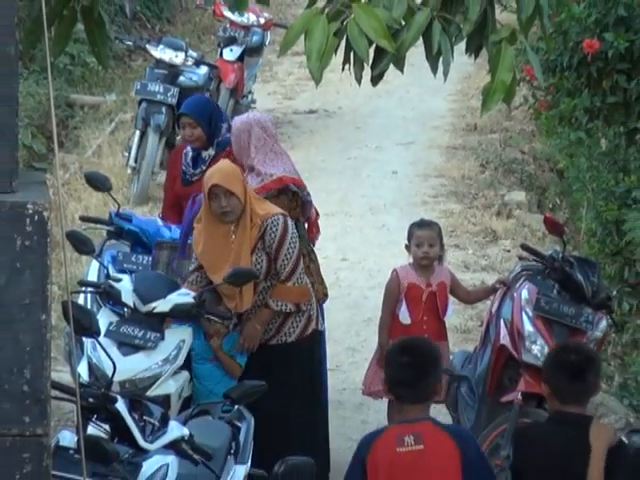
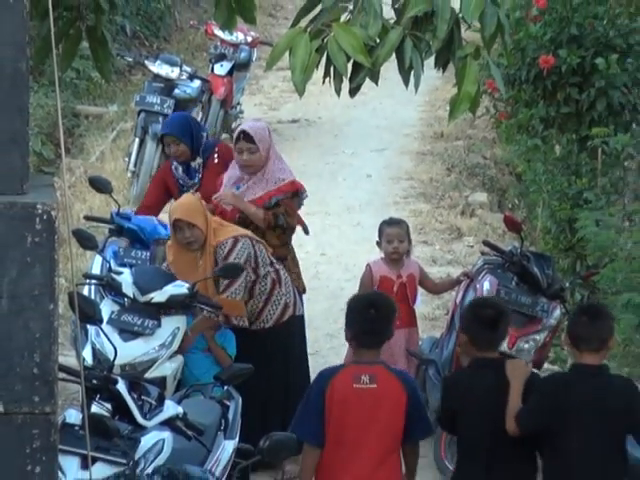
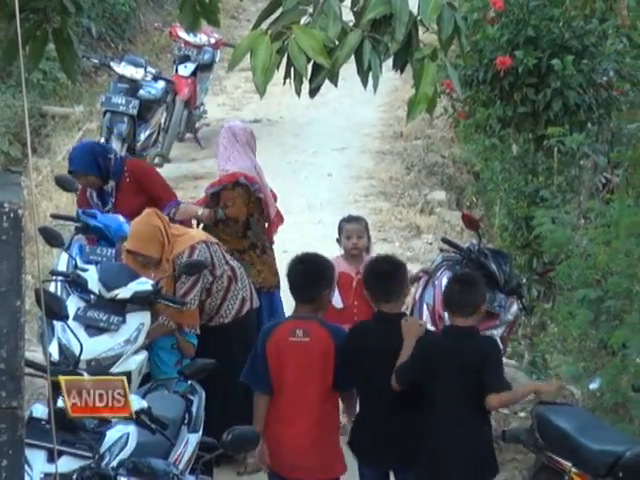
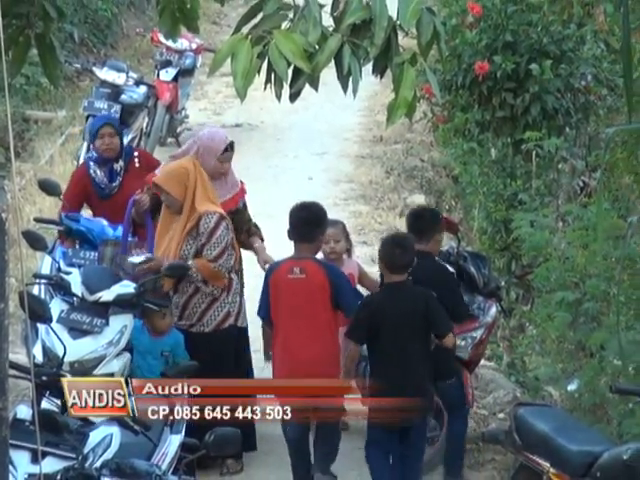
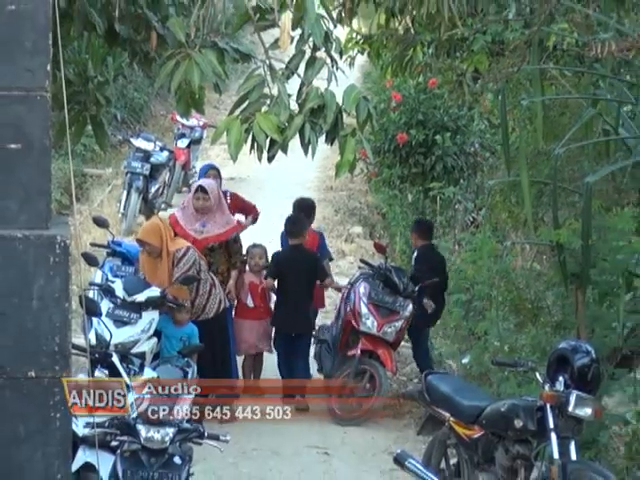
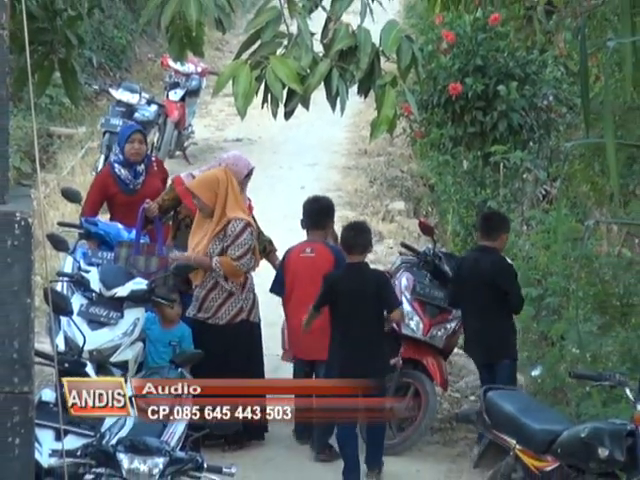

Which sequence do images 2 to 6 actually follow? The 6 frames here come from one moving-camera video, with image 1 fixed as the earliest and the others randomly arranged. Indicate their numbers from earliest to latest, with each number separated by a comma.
2, 3, 4, 6, 5
